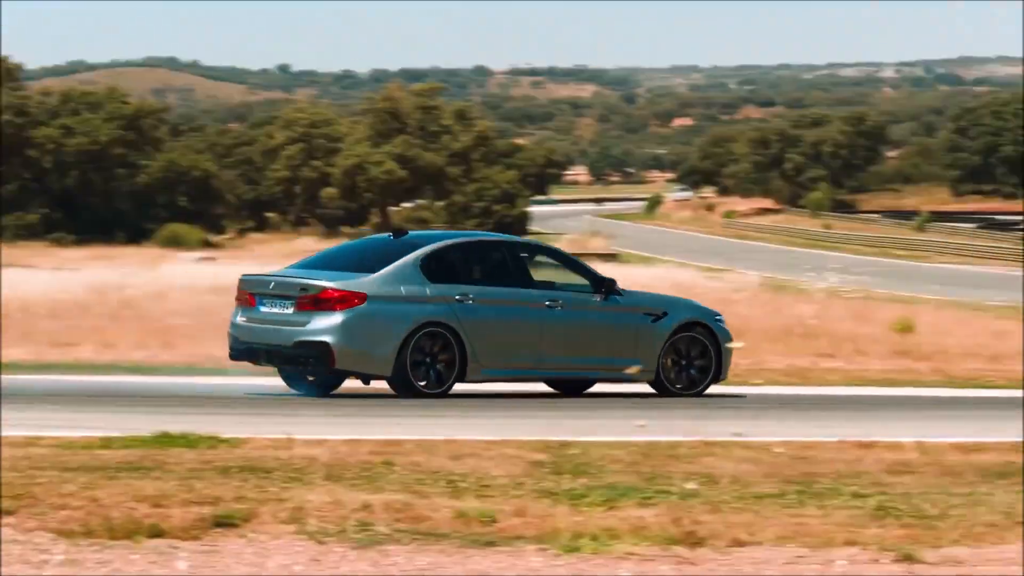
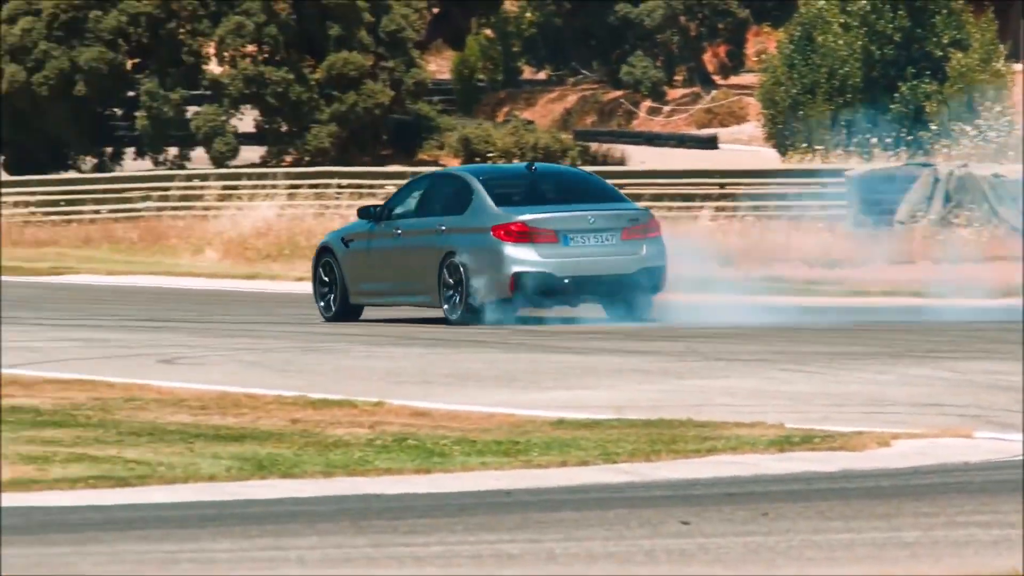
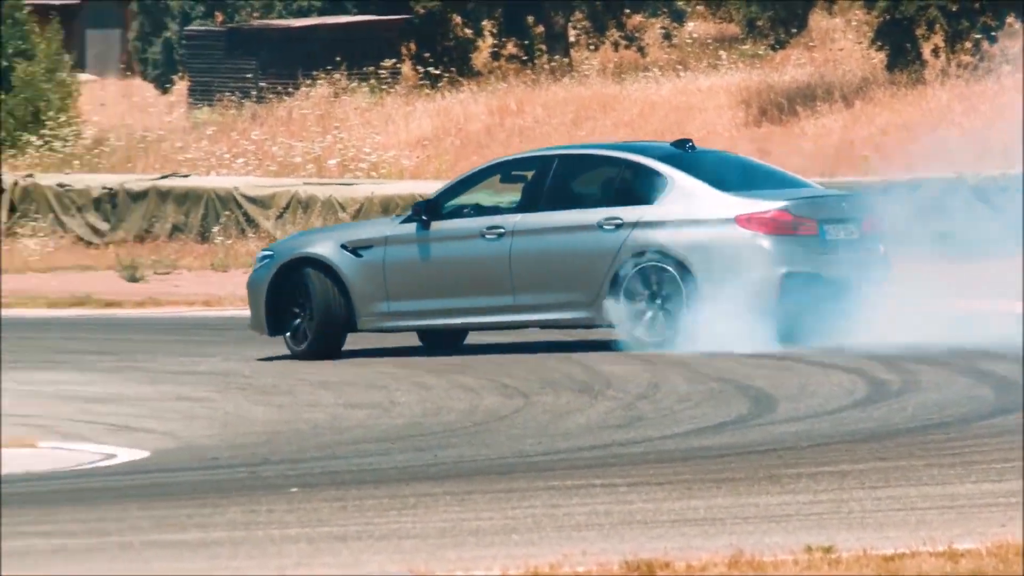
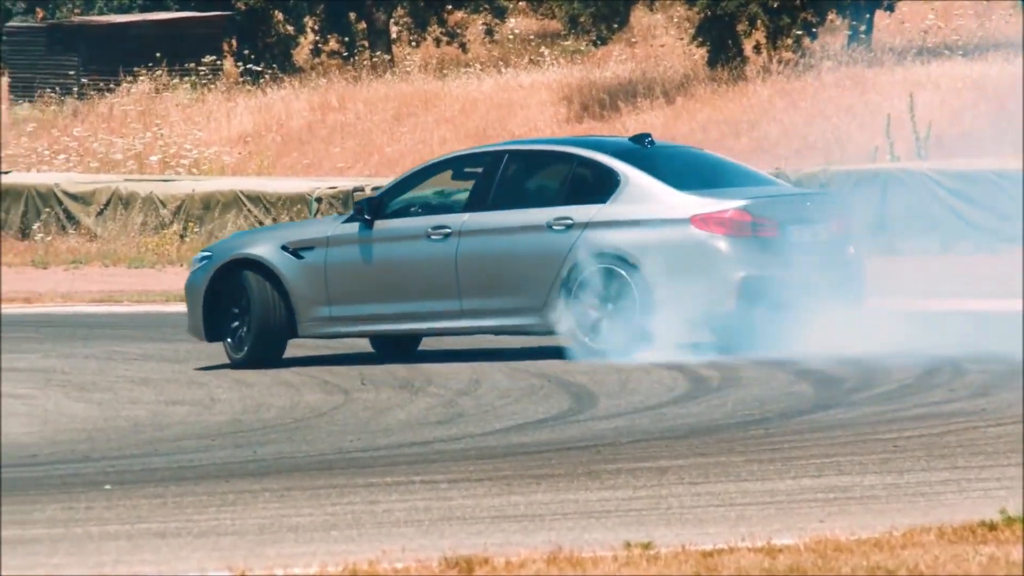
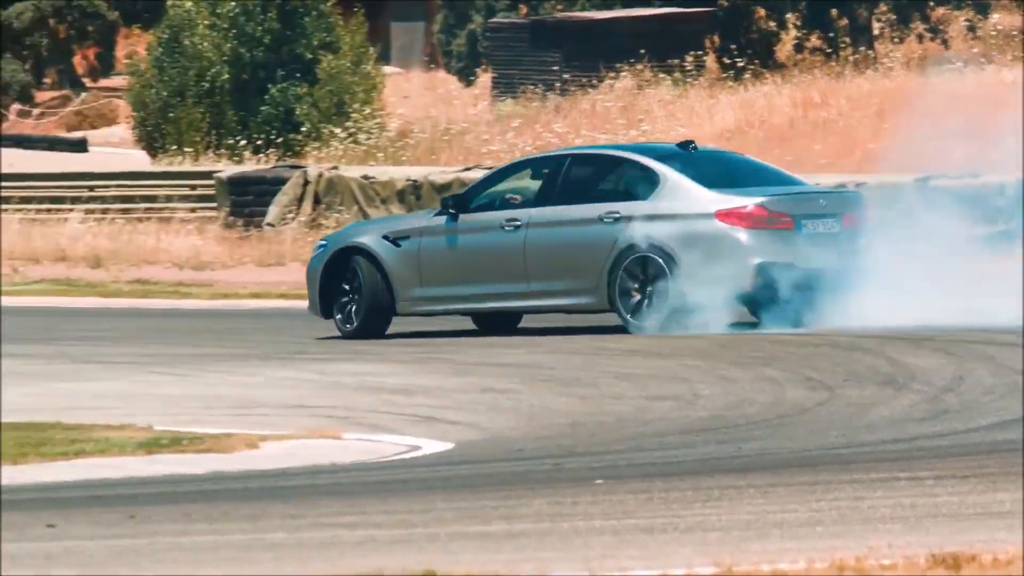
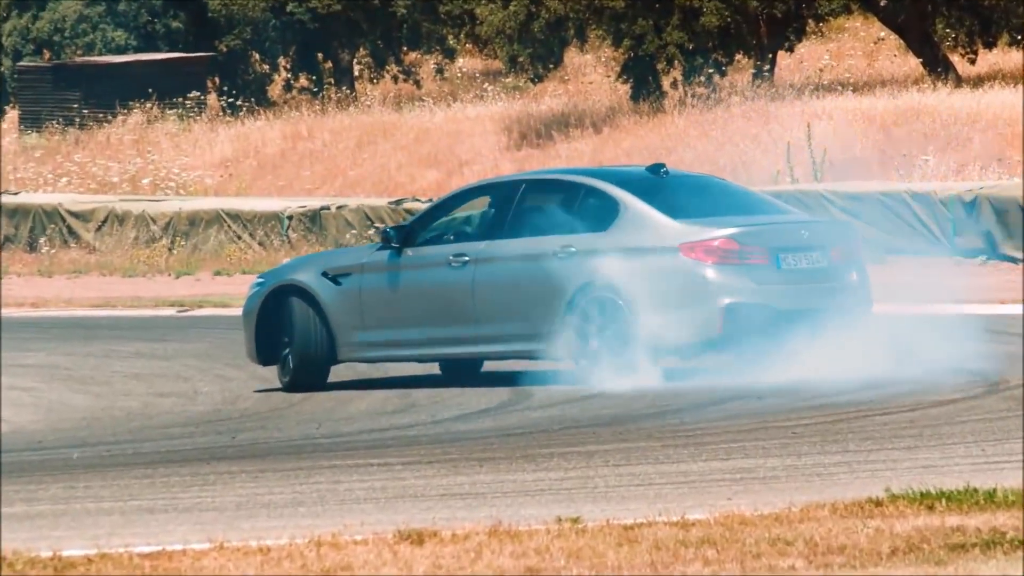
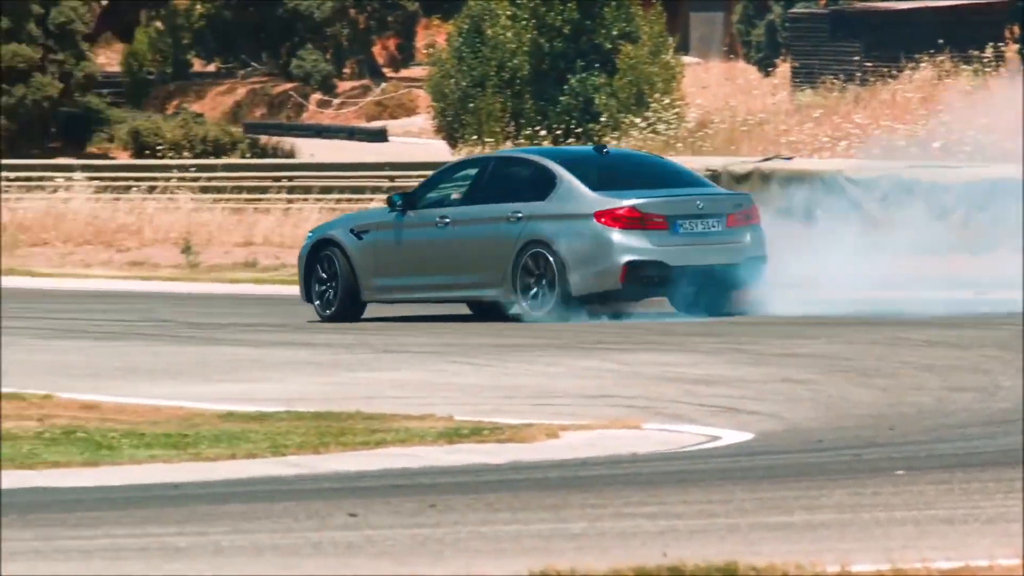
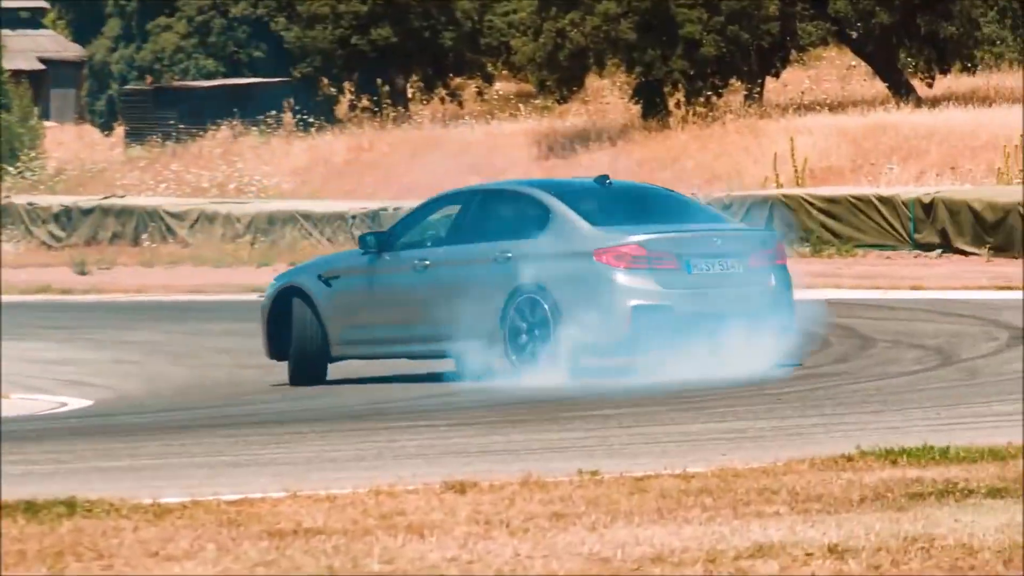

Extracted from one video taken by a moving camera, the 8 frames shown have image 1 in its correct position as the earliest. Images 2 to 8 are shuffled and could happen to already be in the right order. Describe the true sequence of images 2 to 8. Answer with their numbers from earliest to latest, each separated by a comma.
8, 6, 4, 3, 5, 7, 2
